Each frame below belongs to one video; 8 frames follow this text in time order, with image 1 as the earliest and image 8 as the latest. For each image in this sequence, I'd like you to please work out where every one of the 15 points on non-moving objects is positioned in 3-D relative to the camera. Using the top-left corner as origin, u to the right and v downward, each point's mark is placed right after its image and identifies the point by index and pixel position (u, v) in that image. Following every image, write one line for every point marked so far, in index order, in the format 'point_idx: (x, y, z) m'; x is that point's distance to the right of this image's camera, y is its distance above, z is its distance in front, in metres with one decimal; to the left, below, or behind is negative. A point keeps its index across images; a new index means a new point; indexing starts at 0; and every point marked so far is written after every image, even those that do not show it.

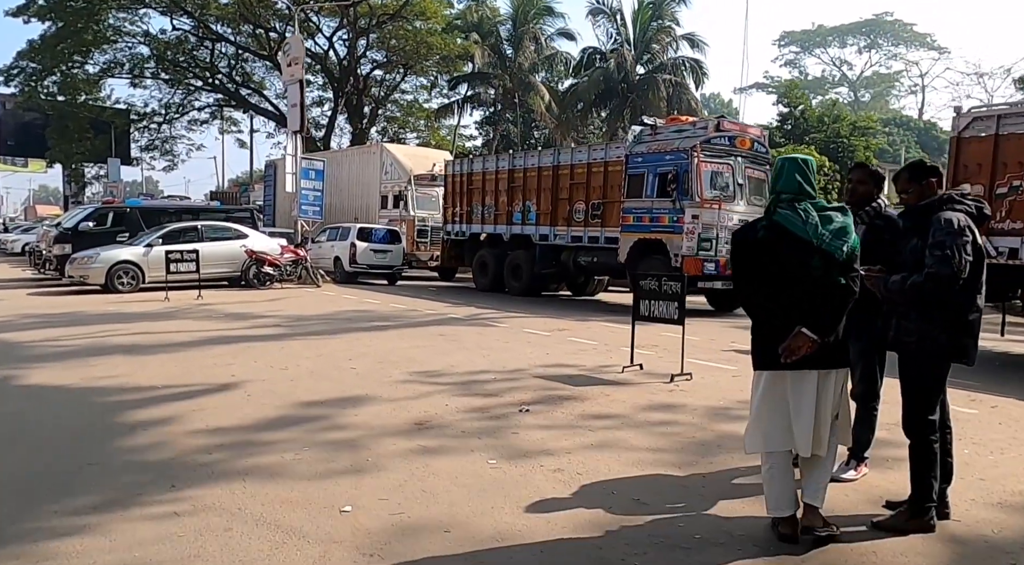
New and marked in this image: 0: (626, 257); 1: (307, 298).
0: (+2.1, +0.5, +14.8) m
1: (-4.2, -0.4, +15.9) m
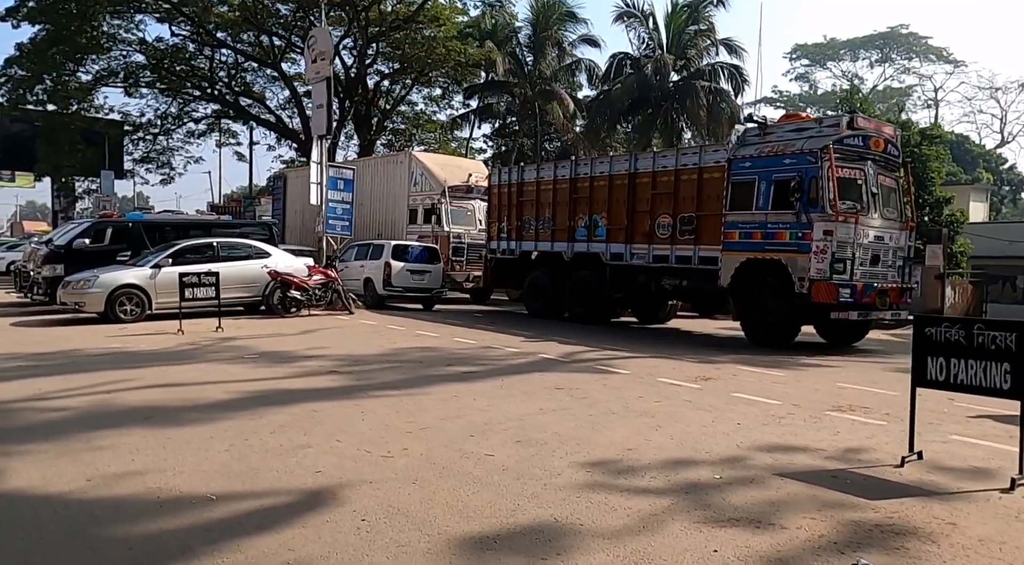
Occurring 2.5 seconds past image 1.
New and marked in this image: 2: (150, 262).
0: (+3.5, 0.0, +12.4) m
1: (-2.9, -0.9, +13.5) m
2: (-7.8, +0.4, +16.7) m
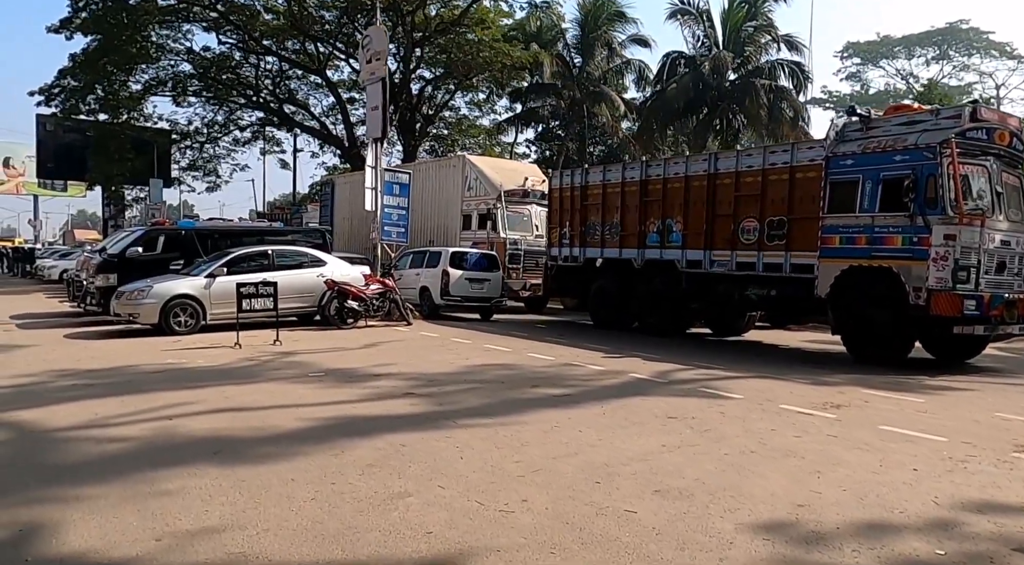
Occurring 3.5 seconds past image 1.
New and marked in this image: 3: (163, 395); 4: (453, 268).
0: (+4.6, -0.1, +11.3) m
1: (-1.7, -1.1, +12.7) m
2: (-6.4, +0.2, +16.2) m
3: (-4.1, -1.3, +9.1) m
4: (-1.4, +0.3, +18.9) m
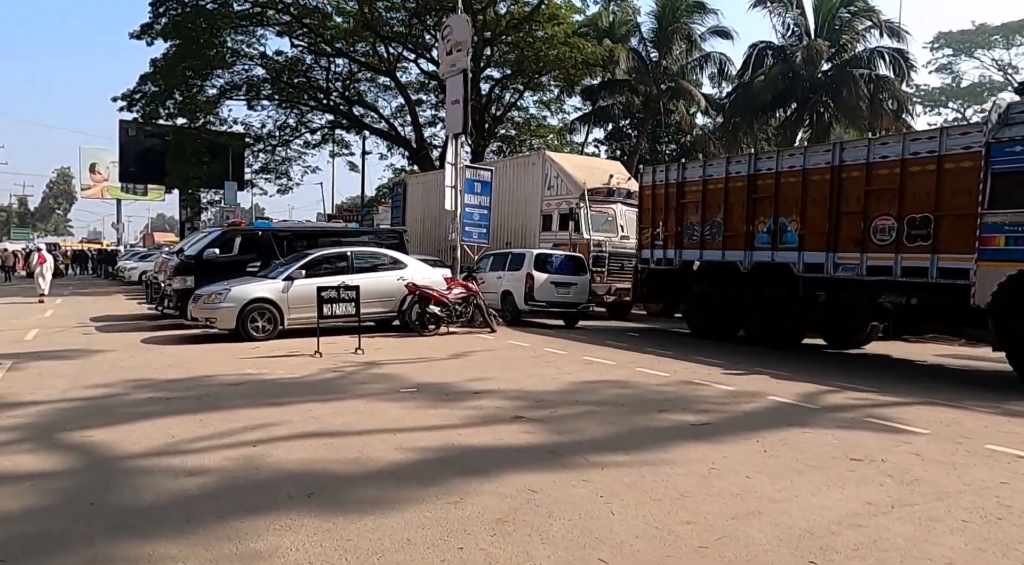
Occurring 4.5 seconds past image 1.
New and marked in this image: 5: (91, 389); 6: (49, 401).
0: (+6.0, -0.2, +9.7) m
1: (-0.1, -1.2, +11.6) m
2: (-4.6, +0.2, +15.5) m
3: (-2.8, -1.4, +8.2) m
4: (+0.6, +0.3, +17.8) m
5: (-5.6, -1.4, +10.4) m
6: (-5.7, -1.5, +9.6) m
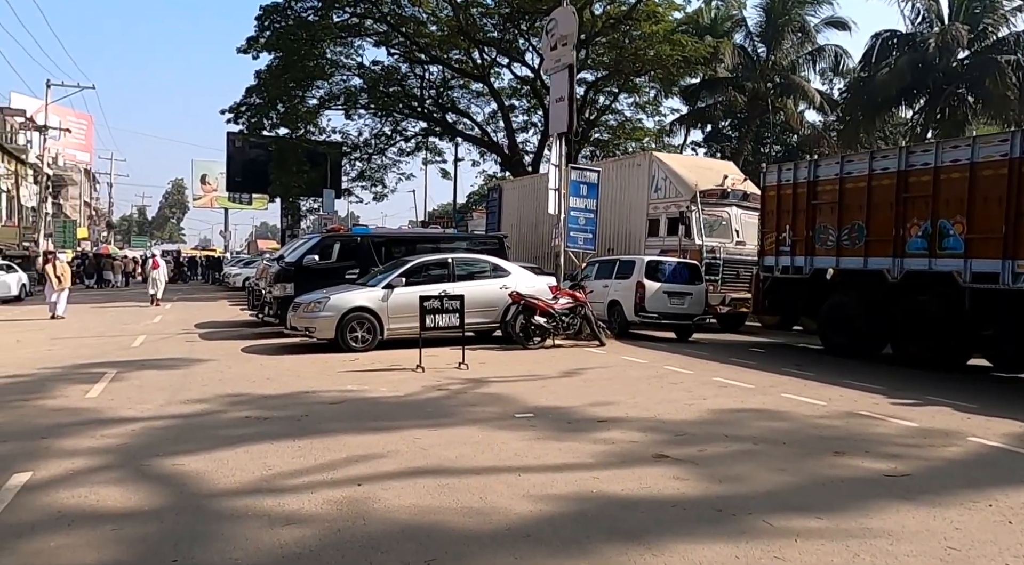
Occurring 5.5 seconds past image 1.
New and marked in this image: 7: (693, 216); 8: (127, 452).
0: (+7.4, -0.3, +7.9) m
1: (+1.5, -1.3, +10.4) m
2: (-2.5, 0.0, +14.8) m
3: (-1.6, -1.5, +7.3) m
4: (+2.9, +0.1, +16.5) m
5: (-4.1, -1.6, +9.8) m
6: (-4.3, -1.6, +9.1) m
7: (+4.6, +1.7, +19.6) m
8: (-3.7, -1.6, +7.4) m
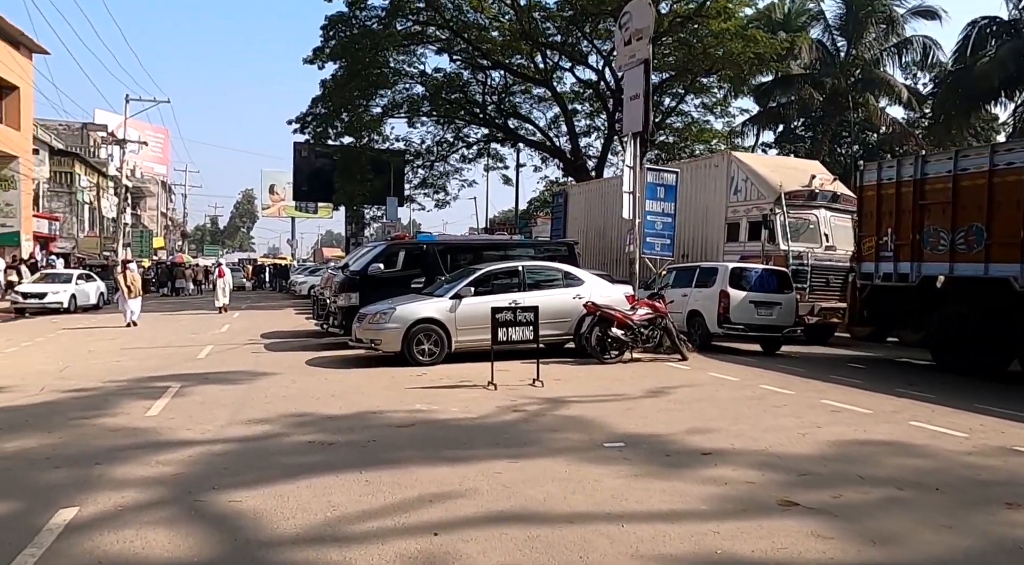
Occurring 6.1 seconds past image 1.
0: (+8.2, -0.4, +6.4) m
1: (+2.5, -1.5, +9.4) m
2: (-1.1, -0.2, +14.0) m
3: (-0.8, -1.6, +6.6) m
4: (+4.4, -0.1, +15.4) m
5: (-3.1, -1.7, +9.2) m
6: (-3.4, -1.7, +8.5) m
7: (+6.3, +1.5, +18.3) m
8: (-2.9, -1.8, +6.7) m
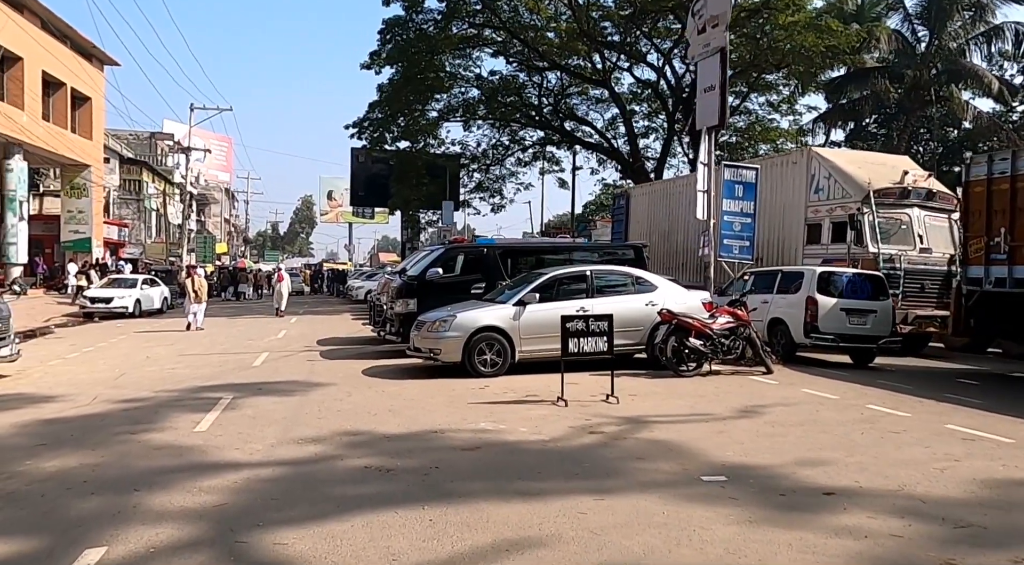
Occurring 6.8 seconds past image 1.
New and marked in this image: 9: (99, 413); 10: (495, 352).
0: (+8.8, -0.5, +4.8) m
1: (+3.3, -1.5, +8.2) m
2: (+0.1, -0.3, +13.1) m
3: (-0.2, -1.7, +5.6) m
4: (+5.6, -0.2, +14.1) m
5: (-2.3, -1.8, +8.5) m
6: (-2.6, -1.8, +7.8) m
7: (+7.7, +1.4, +16.9) m
8: (-2.2, -1.8, +6.0) m
9: (-6.0, -1.9, +11.3) m
10: (-0.3, -1.2, +12.9) m
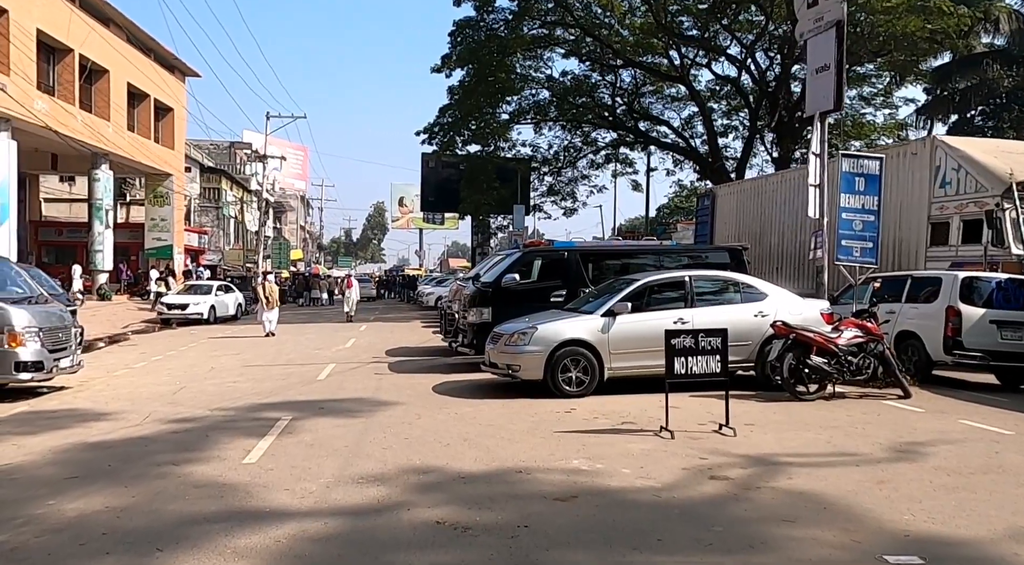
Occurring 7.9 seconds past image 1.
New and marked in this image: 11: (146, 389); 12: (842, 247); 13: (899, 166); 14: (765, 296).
0: (+9.3, -0.5, +2.5) m
1: (+4.2, -1.6, +6.4) m
2: (+1.4, -0.4, +11.5) m
3: (+0.5, -1.8, +4.1) m
4: (+7.0, -0.3, +11.9) m
5: (-1.4, -1.9, +7.1) m
6: (-1.7, -1.9, +6.4) m
7: (+9.4, +1.2, +14.6) m
8: (-1.5, -1.9, +4.6) m
9: (-4.9, -2.0, +10.2) m
10: (+1.0, -1.3, +11.3) m
11: (-7.1, -2.0, +14.9) m
12: (+5.8, +0.6, +13.5) m
13: (+9.0, +2.7, +17.8) m
14: (+3.9, -0.2, +11.9) m
